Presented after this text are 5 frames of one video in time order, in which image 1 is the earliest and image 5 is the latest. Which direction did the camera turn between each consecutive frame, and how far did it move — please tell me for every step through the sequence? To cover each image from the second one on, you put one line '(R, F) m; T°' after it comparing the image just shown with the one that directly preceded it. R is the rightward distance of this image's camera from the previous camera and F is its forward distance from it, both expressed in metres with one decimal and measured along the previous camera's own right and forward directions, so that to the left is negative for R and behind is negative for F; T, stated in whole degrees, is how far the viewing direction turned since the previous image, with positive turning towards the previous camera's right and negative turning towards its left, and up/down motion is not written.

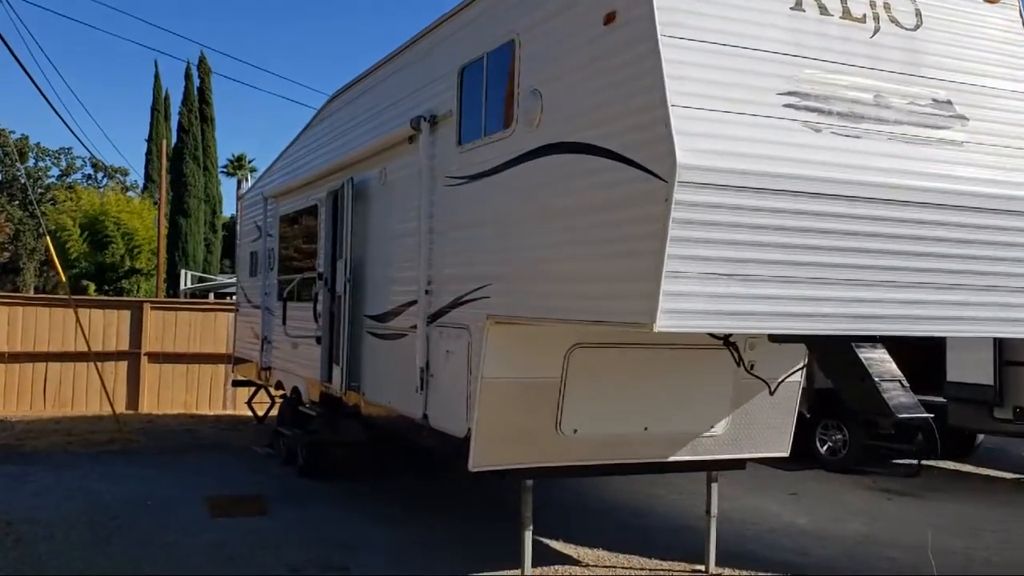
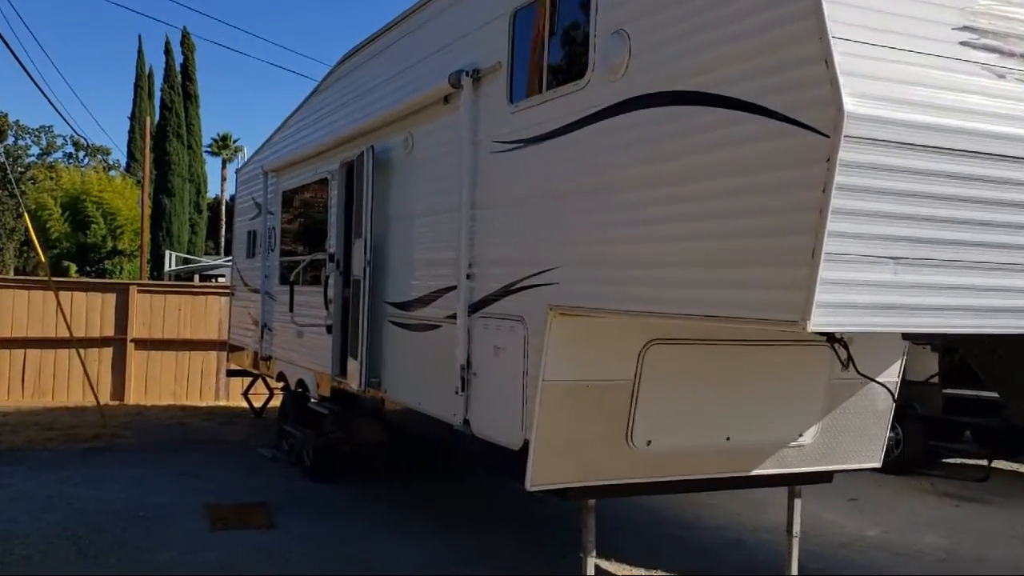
(-0.4, +0.8) m; +1°
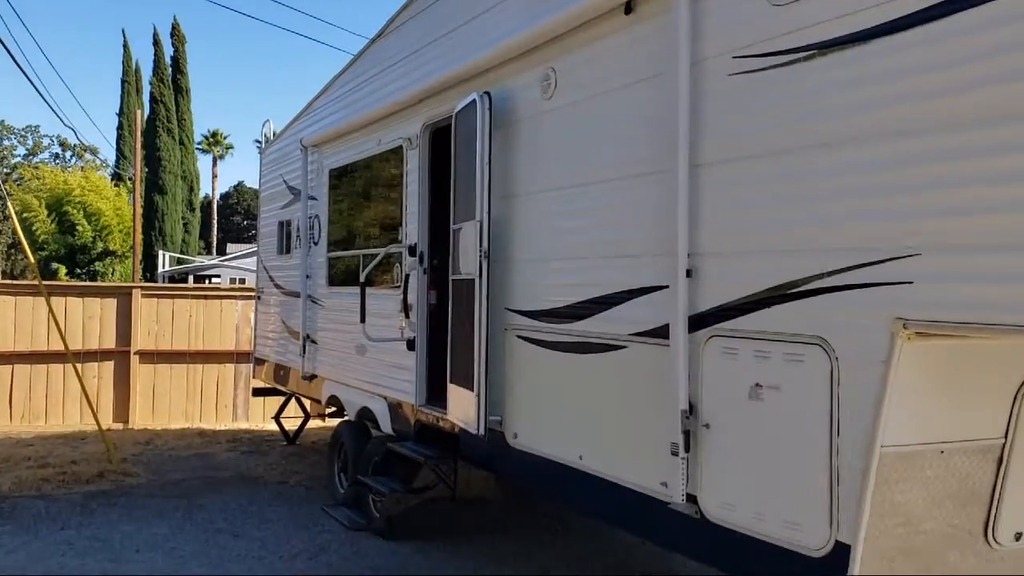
(-0.8, +1.6) m; +1°
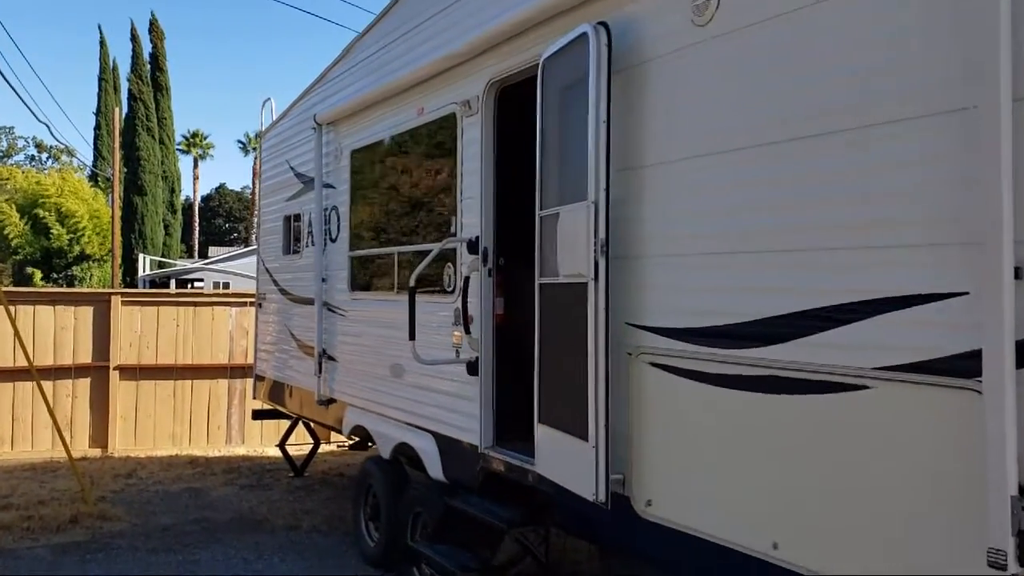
(-0.5, +1.2) m; +1°
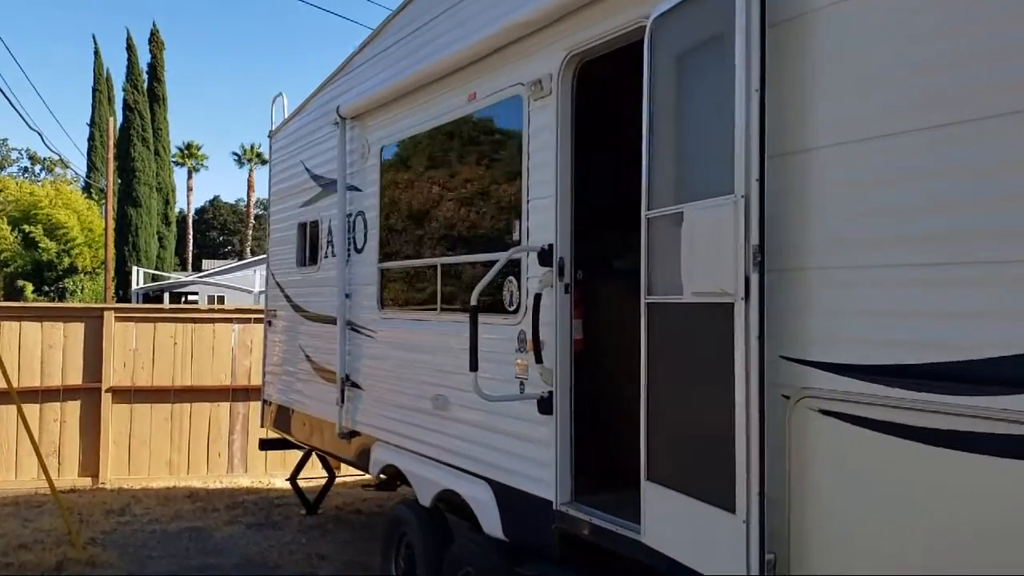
(-0.3, +0.7) m; 0°
